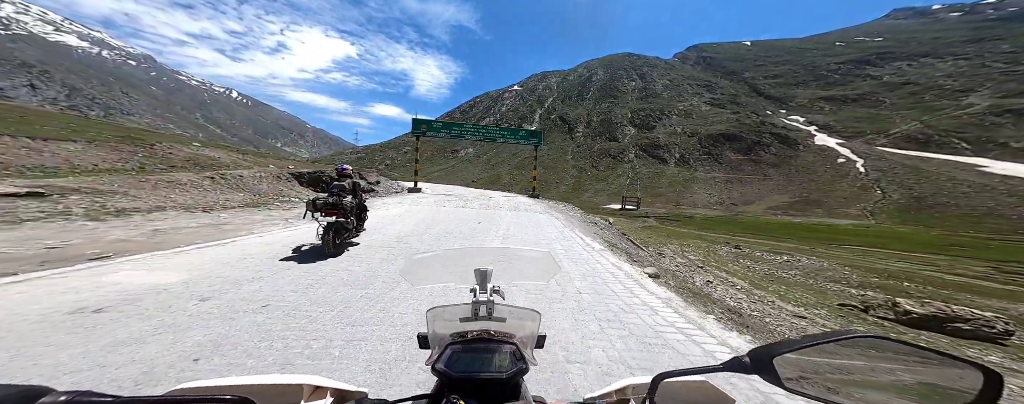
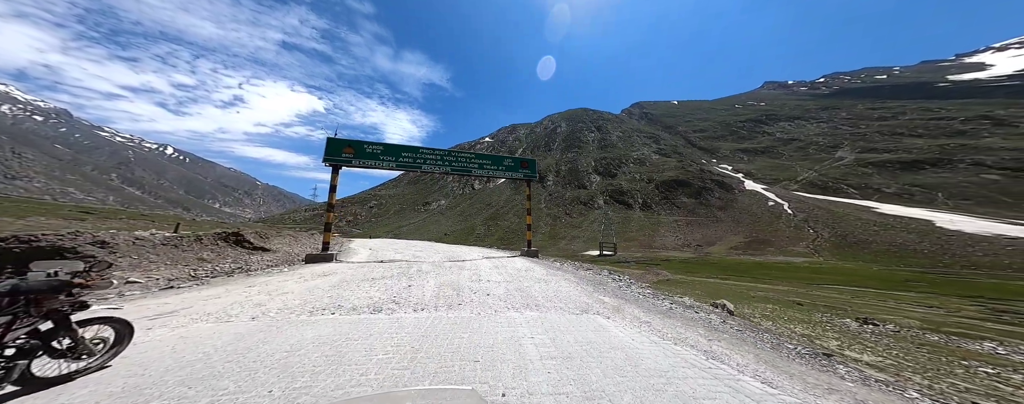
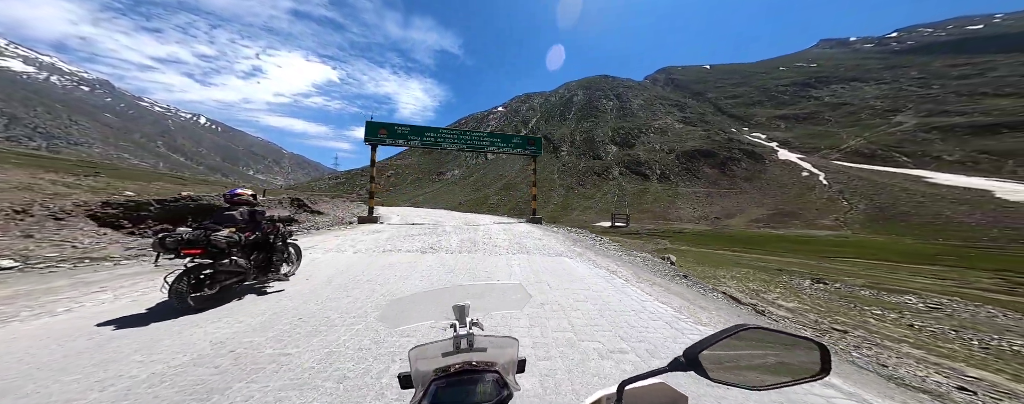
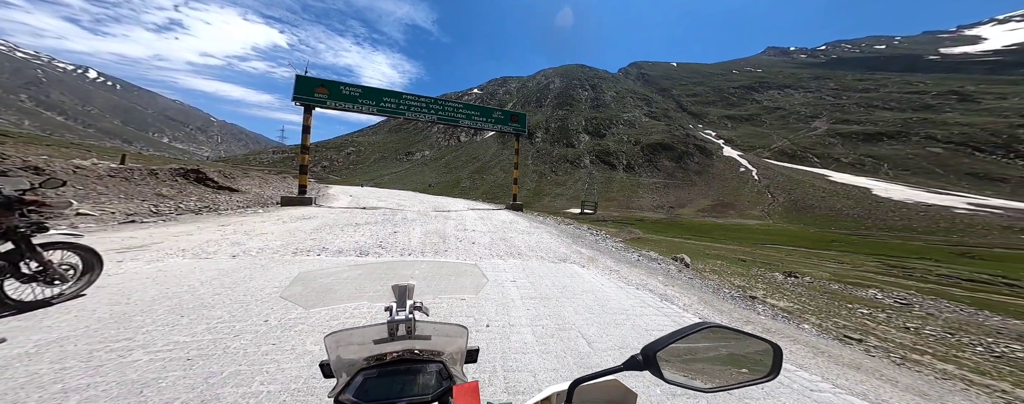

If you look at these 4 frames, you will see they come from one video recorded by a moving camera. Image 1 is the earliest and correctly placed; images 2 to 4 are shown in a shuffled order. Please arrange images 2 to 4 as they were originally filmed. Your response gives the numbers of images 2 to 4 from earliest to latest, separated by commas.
3, 2, 4
